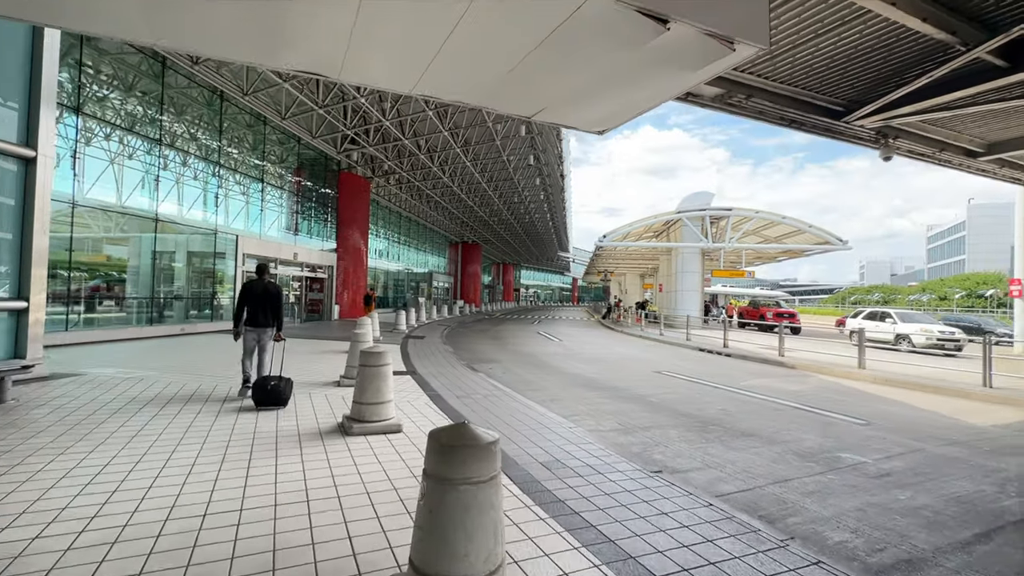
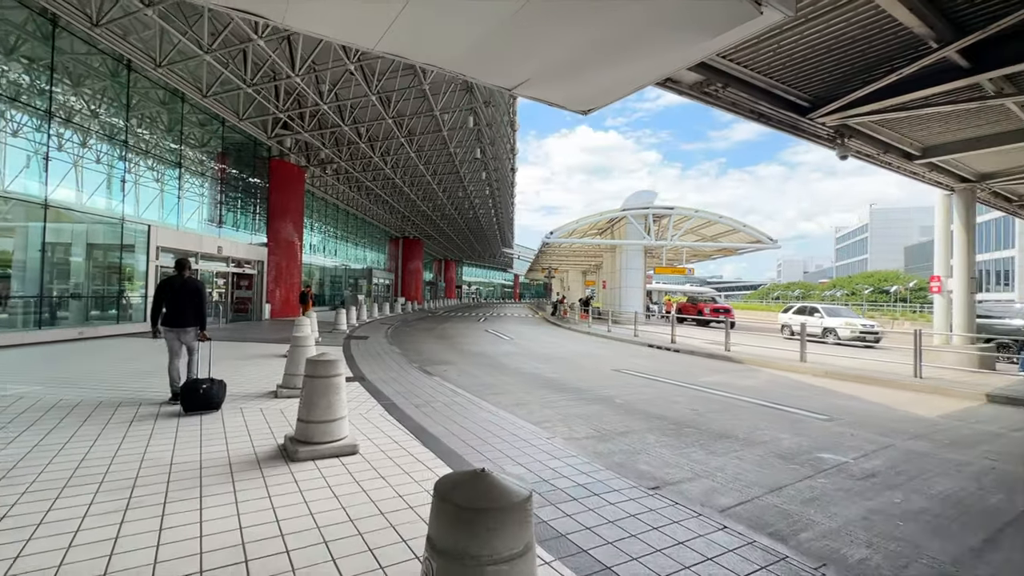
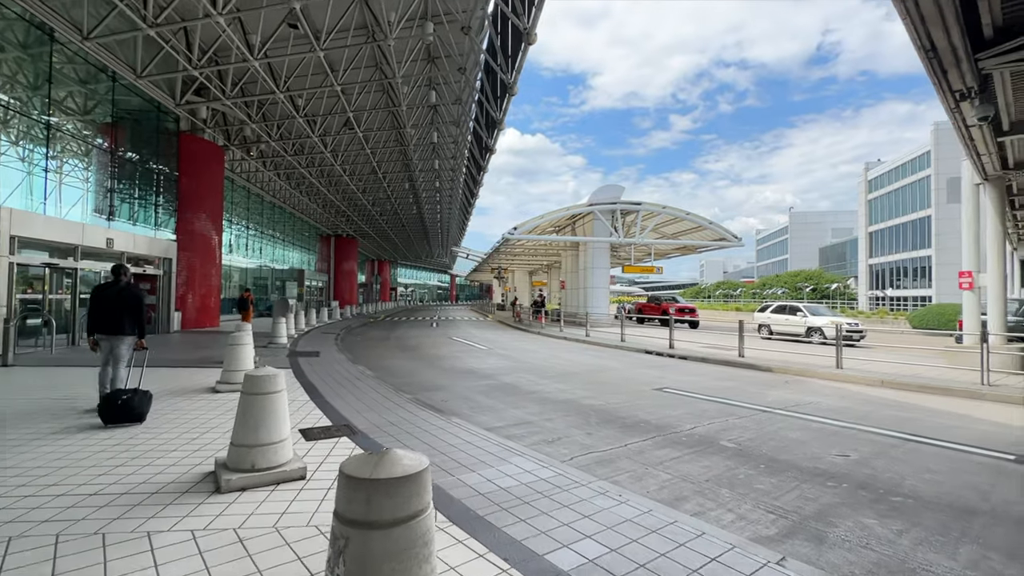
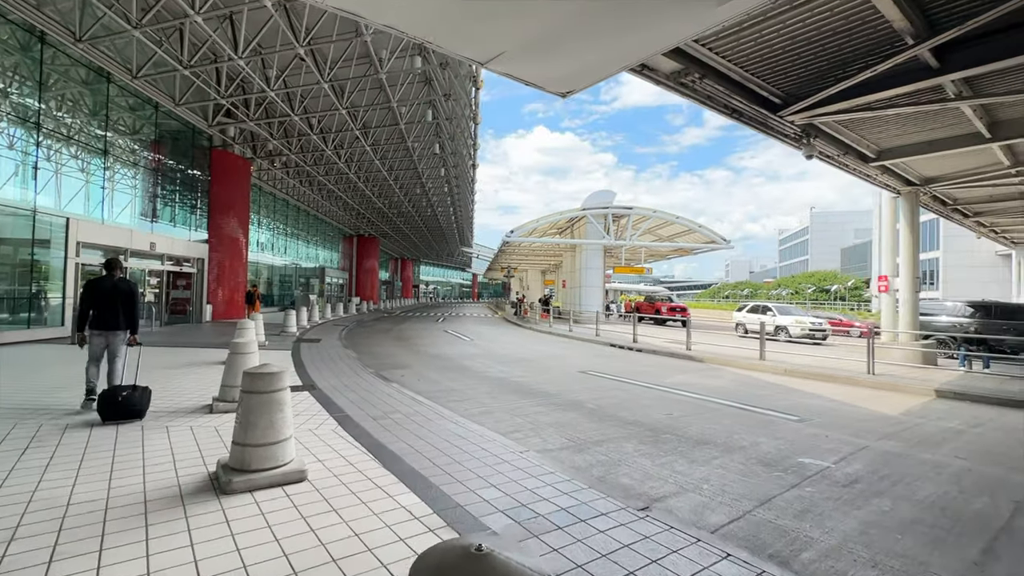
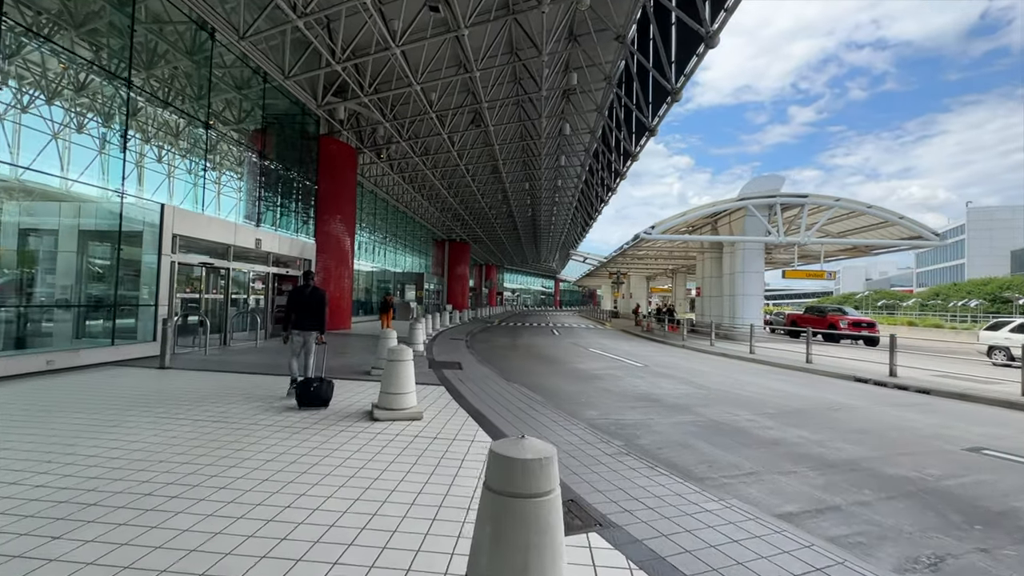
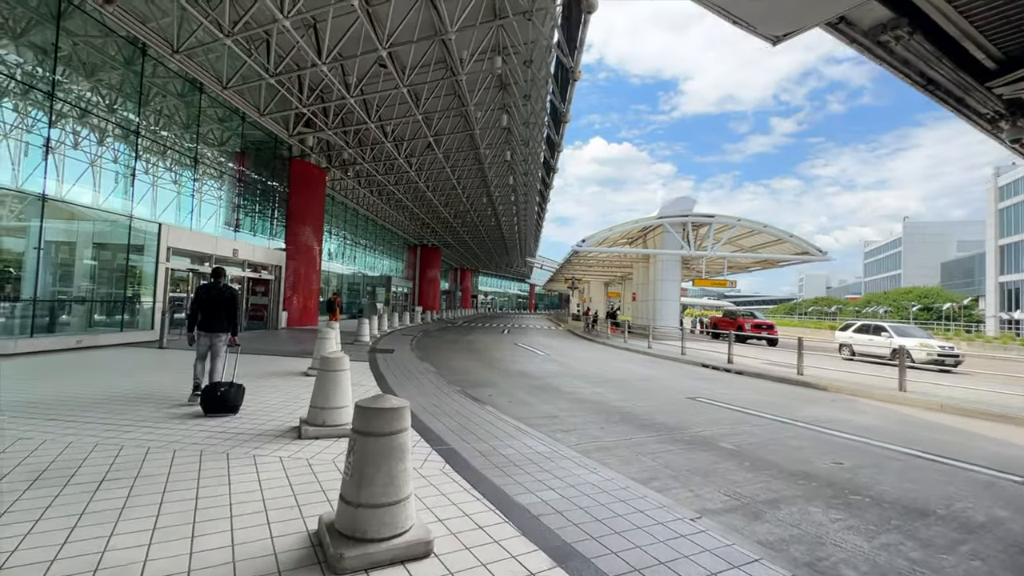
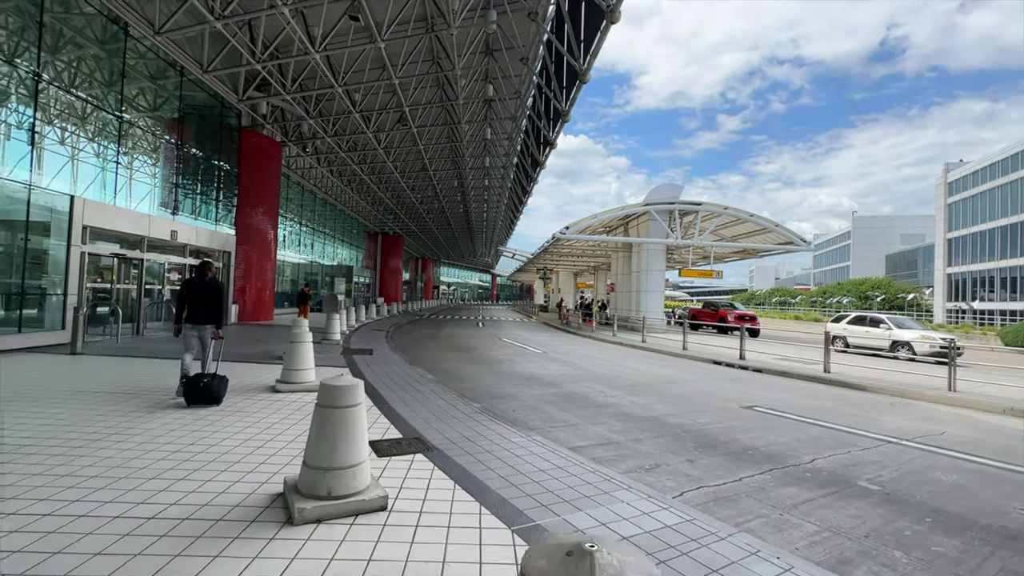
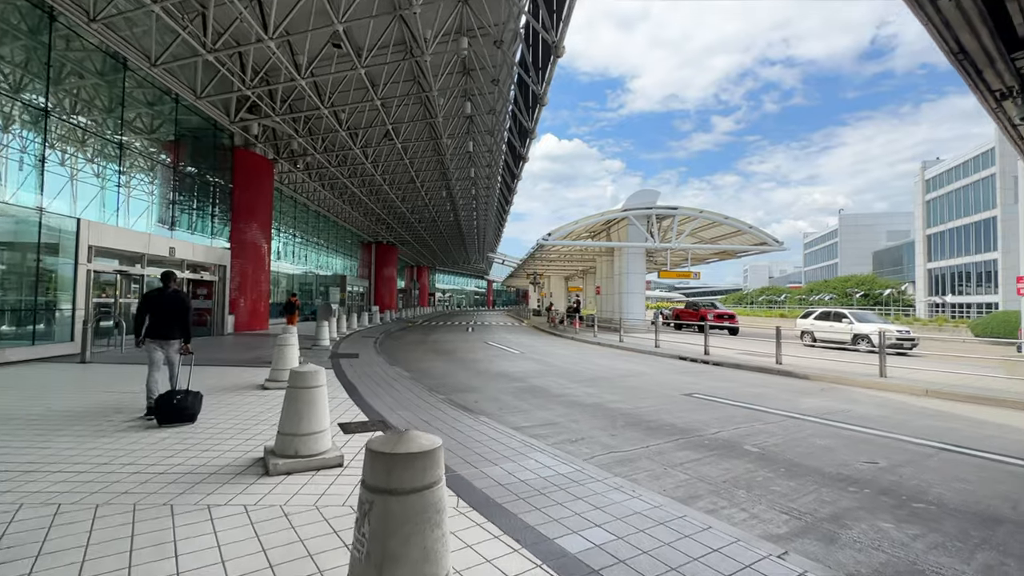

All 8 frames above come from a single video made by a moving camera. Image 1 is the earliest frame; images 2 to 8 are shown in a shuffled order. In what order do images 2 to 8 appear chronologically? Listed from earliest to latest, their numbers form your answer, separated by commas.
2, 4, 6, 8, 3, 7, 5
